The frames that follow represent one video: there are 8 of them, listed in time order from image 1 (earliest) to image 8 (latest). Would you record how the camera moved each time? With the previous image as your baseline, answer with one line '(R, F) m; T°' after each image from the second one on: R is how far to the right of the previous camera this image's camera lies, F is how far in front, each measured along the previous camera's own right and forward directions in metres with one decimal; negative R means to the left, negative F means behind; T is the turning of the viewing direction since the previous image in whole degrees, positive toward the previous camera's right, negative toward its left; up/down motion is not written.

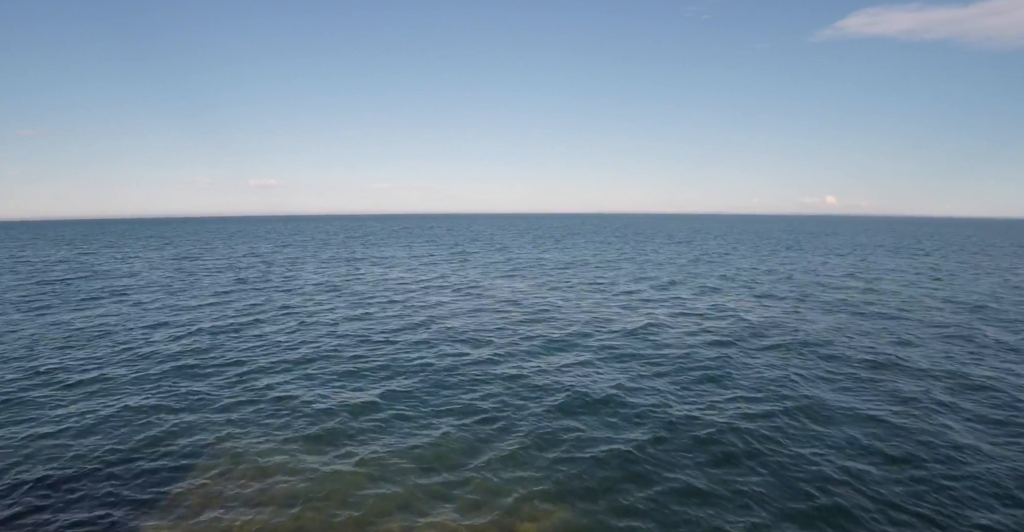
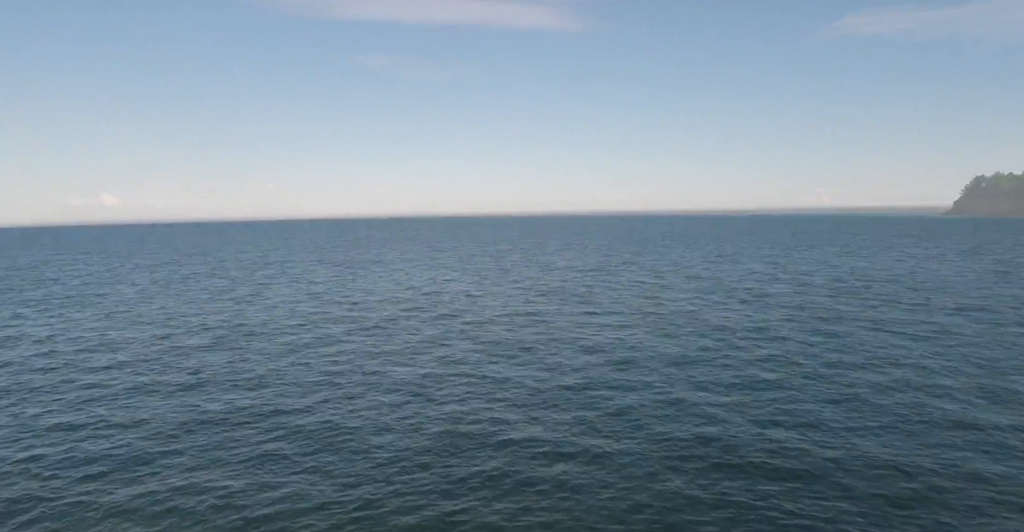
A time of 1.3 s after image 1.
(-23.1, -5.3) m; +1°
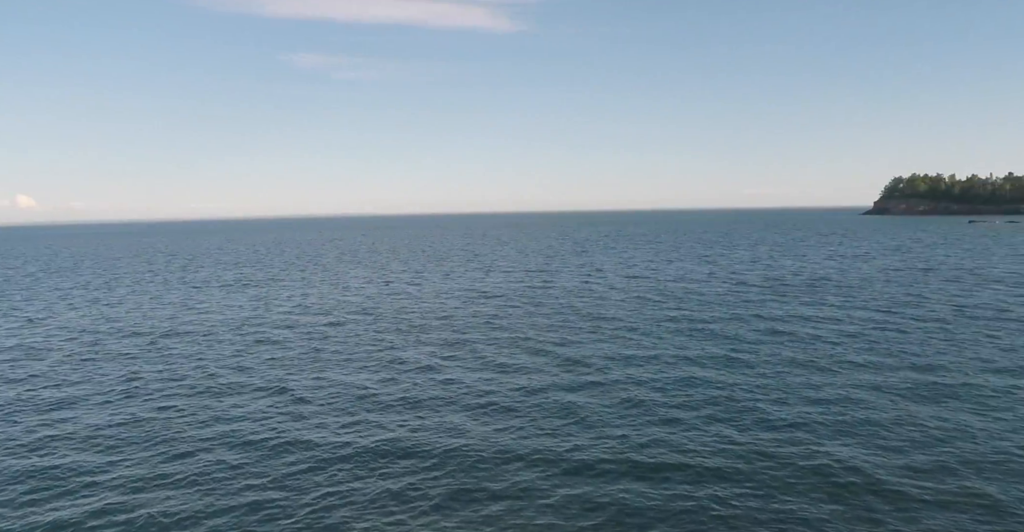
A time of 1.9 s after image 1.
(-0.2, -0.1) m; +5°
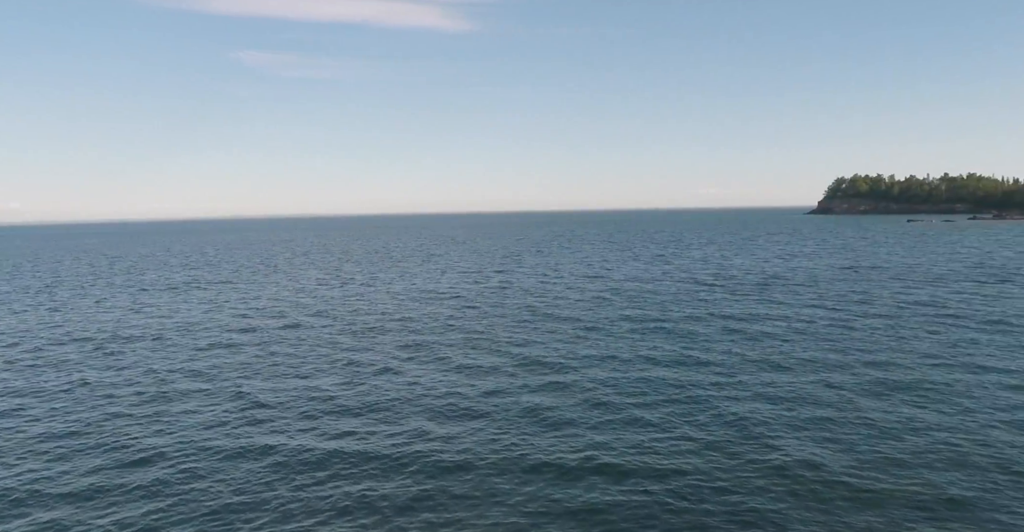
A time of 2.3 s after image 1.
(+11.7, +11.3) m; -18°
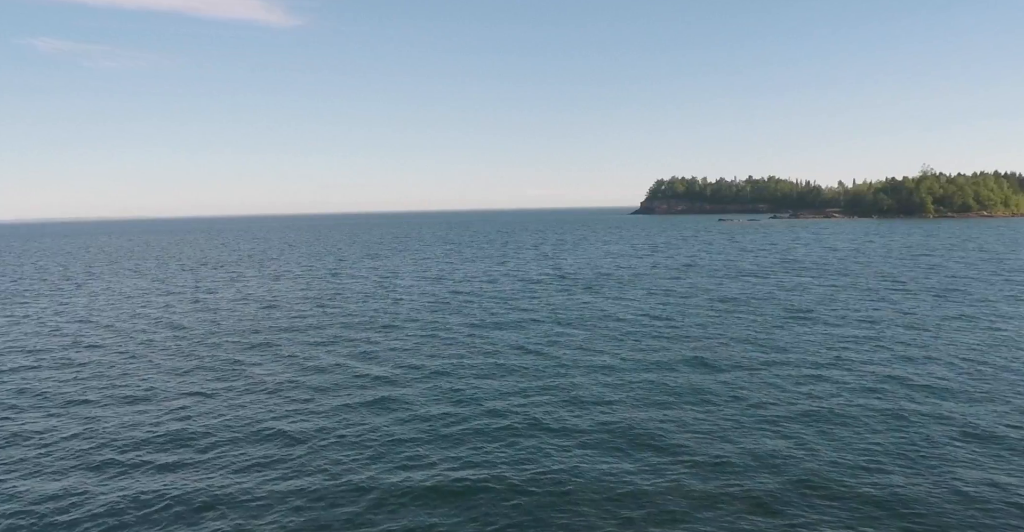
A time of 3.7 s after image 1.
(-0.8, -0.7) m; +13°
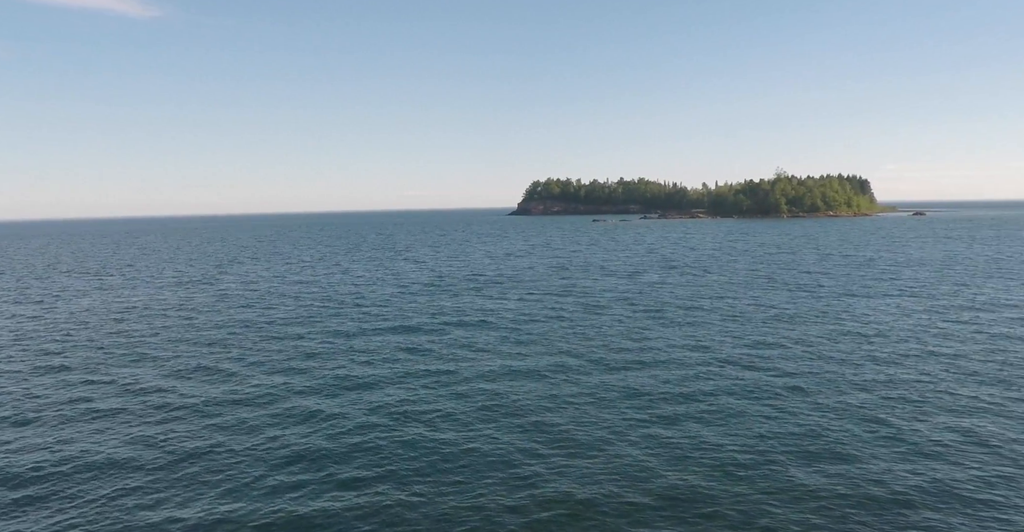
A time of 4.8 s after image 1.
(+11.8, -1.5) m; +4°
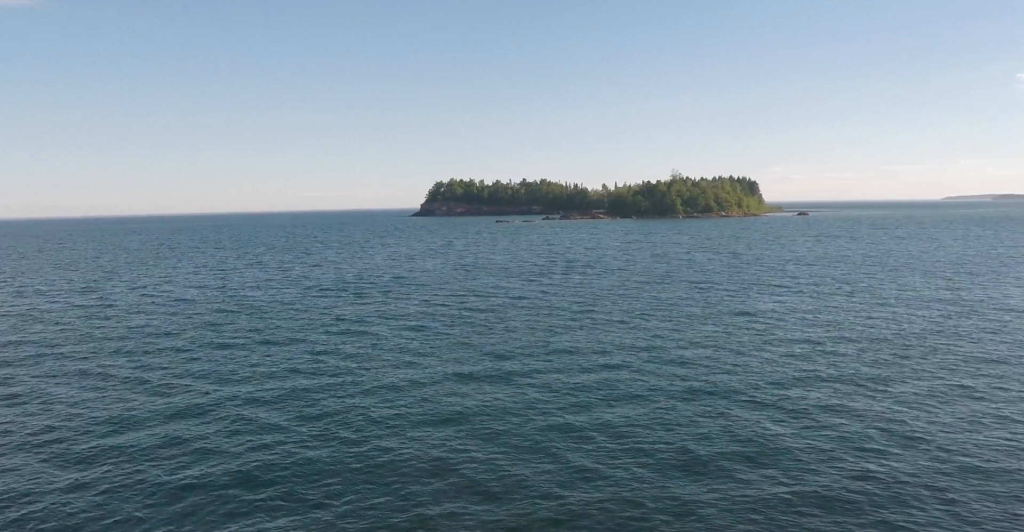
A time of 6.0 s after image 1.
(+2.4, +1.2) m; +7°
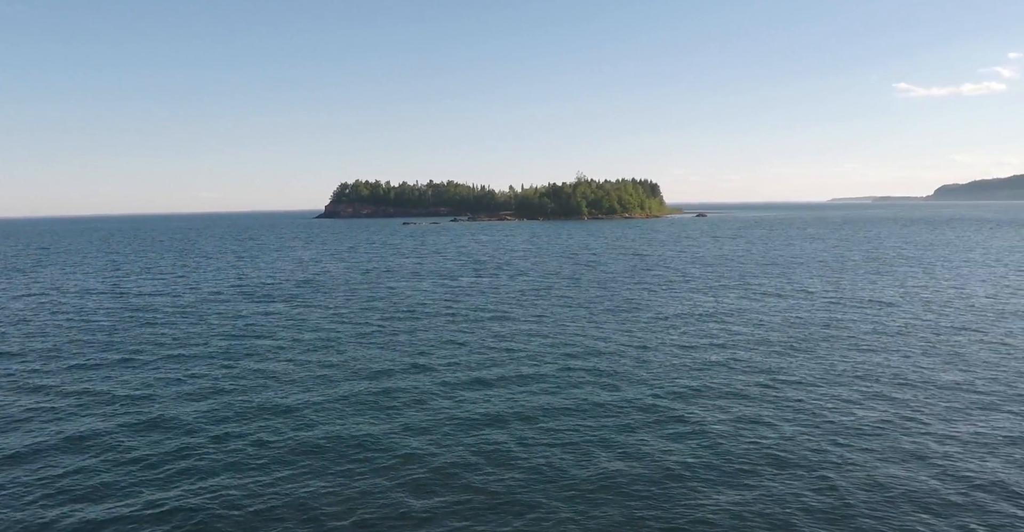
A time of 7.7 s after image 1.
(-0.3, +0.3) m; +8°
